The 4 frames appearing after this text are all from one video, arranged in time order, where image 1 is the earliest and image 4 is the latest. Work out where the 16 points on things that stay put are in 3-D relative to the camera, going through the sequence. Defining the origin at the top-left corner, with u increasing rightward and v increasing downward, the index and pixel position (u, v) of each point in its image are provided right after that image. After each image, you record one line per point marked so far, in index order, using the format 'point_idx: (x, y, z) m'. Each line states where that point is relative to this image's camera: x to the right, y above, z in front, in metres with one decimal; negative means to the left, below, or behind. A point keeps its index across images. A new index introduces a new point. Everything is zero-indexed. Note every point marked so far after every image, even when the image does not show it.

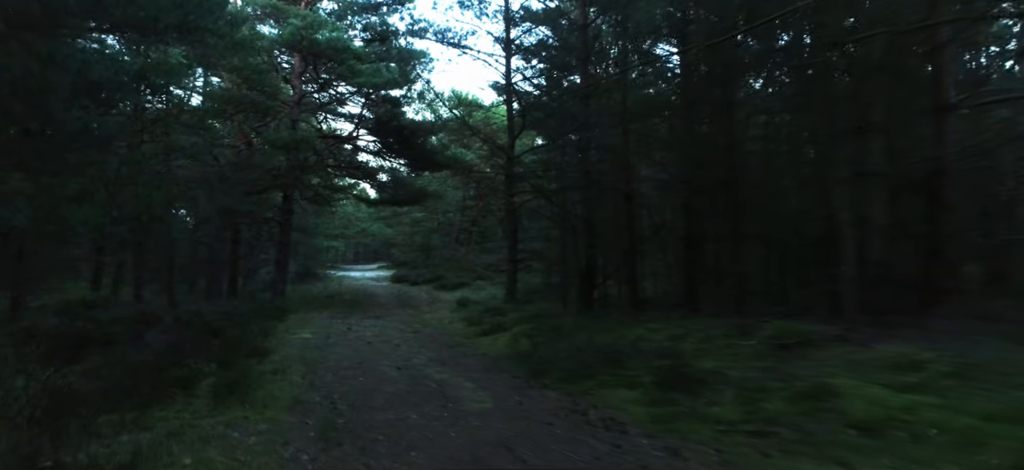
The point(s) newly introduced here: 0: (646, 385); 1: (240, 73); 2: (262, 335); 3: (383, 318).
0: (+1.6, -1.8, +5.8) m
1: (-10.9, +6.6, +19.2) m
2: (-5.8, -2.4, +11.2) m
3: (-4.7, -3.0, +17.3) m
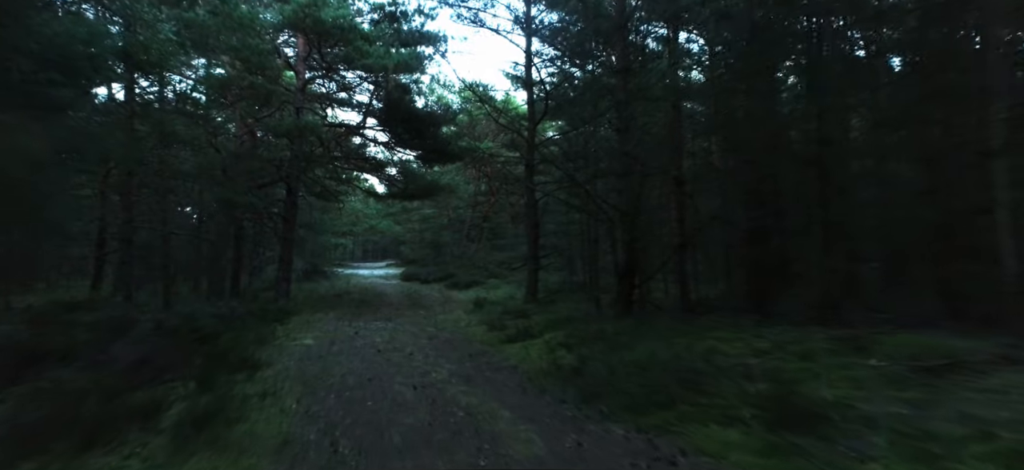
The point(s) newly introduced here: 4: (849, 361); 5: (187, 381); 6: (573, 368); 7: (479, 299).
0: (+2.1, -1.7, +4.4) m
1: (-10.2, +6.7, +17.9) m
2: (-5.2, -2.3, +9.8) m
3: (-4.0, -2.8, +16.0) m
4: (+3.6, -1.3, +5.1) m
5: (-4.3, -2.0, +6.4) m
6: (+0.9, -1.9, +6.8) m
7: (-1.4, -2.7, +20.0) m
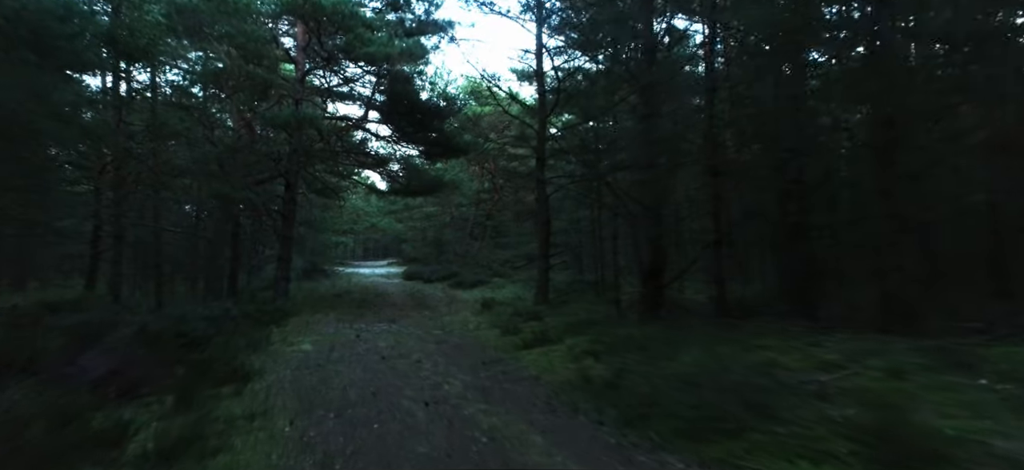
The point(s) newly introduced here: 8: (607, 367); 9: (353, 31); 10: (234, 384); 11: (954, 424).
0: (+2.4, -1.6, +3.5) m
1: (-9.9, +6.9, +17.1) m
2: (-4.9, -2.2, +9.0) m
3: (-3.6, -2.7, +15.1) m
4: (+3.9, -1.3, +4.3) m
5: (-4.0, -1.9, +5.5) m
6: (+1.2, -1.8, +6.0) m
7: (-1.0, -2.6, +19.2) m
8: (+1.3, -1.8, +6.5) m
9: (-6.1, +7.8, +18.3) m
10: (-3.8, -2.0, +6.5) m
11: (+3.3, -1.5, +3.6) m
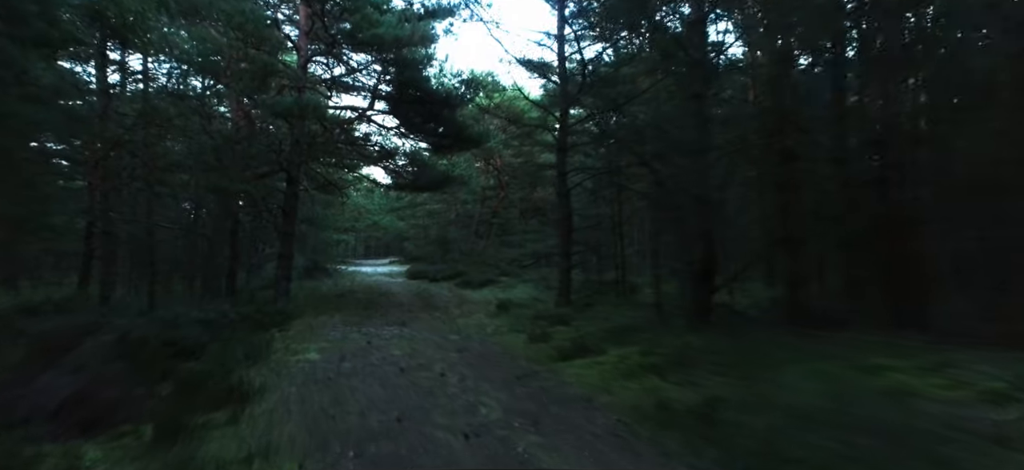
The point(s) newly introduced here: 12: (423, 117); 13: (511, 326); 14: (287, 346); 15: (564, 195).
0: (+3.0, -1.6, +2.4) m
1: (-9.3, +7.0, +15.9) m
2: (-4.3, -2.1, +7.9) m
3: (-3.1, -2.6, +14.0) m
4: (+4.5, -1.2, +3.2) m
5: (-3.4, -1.8, +4.4) m
6: (+1.8, -1.8, +4.9) m
7: (-0.4, -2.5, +18.1) m
8: (+1.9, -1.7, +5.4) m
9: (-5.4, +7.9, +17.1) m
10: (-3.2, -1.9, +5.4) m
11: (+3.9, -1.4, +2.5) m
12: (-3.5, +4.7, +18.9) m
13: (0.0, -2.4, +12.6) m
14: (-4.6, -2.3, +9.8) m
15: (+1.8, +1.4, +16.5) m
